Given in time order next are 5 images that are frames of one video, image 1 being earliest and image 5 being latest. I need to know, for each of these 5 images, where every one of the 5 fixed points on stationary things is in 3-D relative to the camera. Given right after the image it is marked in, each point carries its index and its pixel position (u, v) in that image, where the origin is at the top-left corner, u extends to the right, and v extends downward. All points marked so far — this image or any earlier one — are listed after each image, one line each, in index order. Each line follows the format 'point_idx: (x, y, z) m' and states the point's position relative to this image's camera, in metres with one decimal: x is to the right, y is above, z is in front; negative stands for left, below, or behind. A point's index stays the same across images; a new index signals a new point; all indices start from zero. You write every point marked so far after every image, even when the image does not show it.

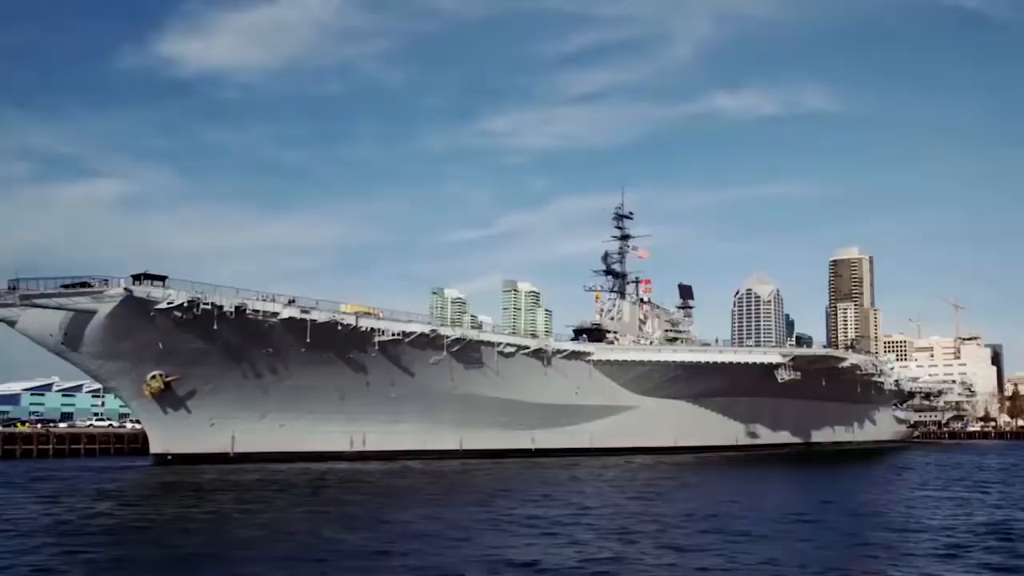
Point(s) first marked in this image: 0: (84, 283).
0: (-6.2, +0.1, +12.4) m
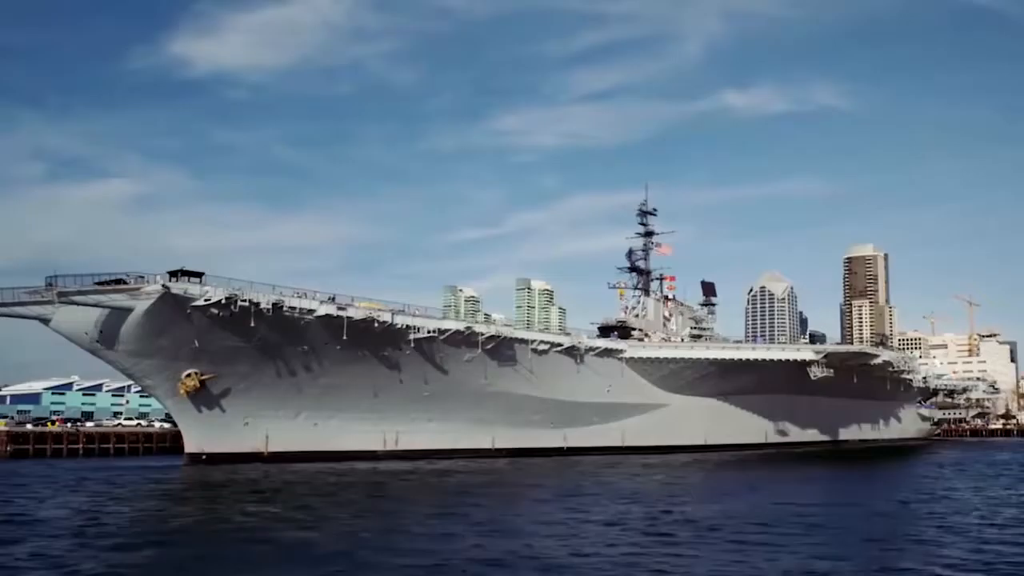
0: (-5.6, +0.1, +12.3) m
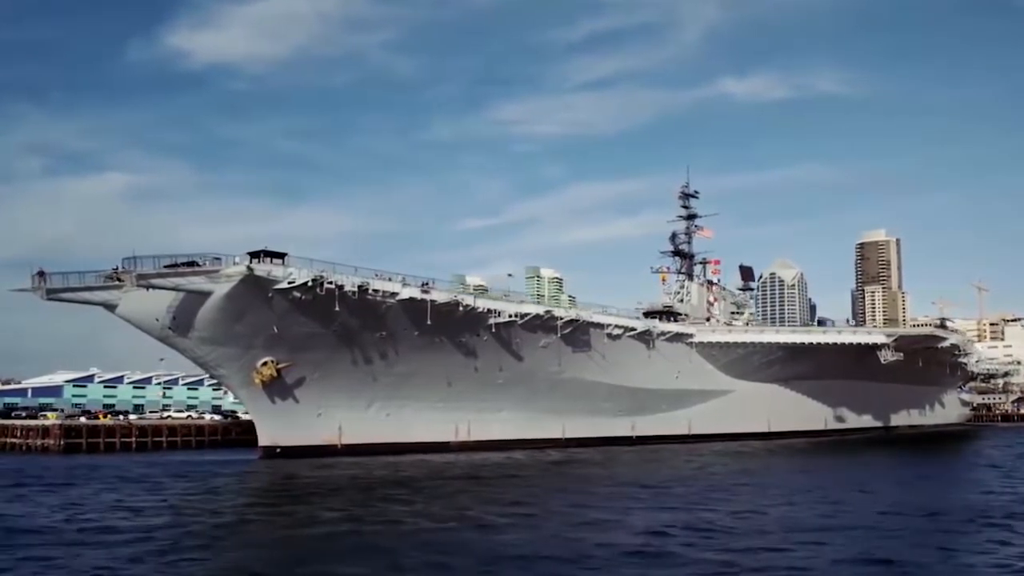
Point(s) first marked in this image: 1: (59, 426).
0: (-4.2, +0.3, +11.5) m
1: (-8.6, -2.6, +16.5) m
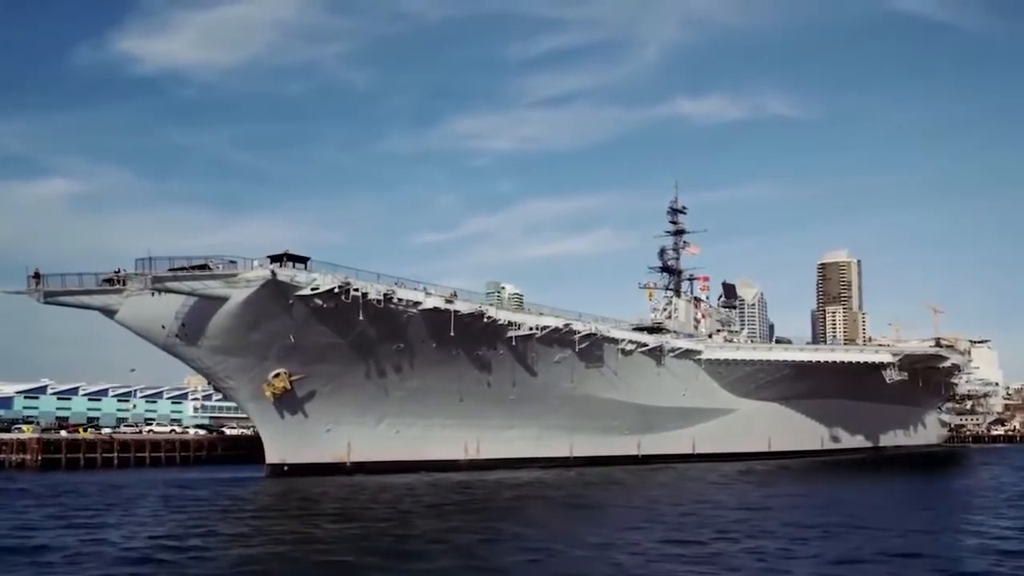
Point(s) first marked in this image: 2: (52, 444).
0: (-3.7, +0.3, +10.7) m
1: (-8.4, -2.7, +15.4) m
2: (-8.2, -2.8, +15.5) m
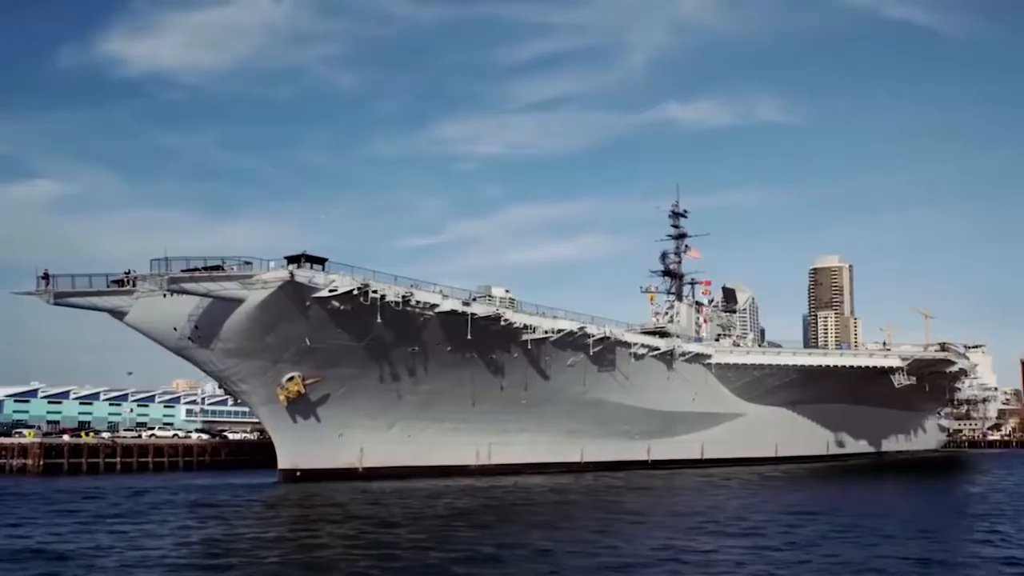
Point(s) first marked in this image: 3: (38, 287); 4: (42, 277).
0: (-3.5, +0.3, +10.4) m
1: (-8.2, -2.7, +15.1) m
2: (-8.0, -2.8, +15.2) m
3: (-5.8, 0.0, +10.6) m
4: (-5.7, +0.1, +10.5) m
